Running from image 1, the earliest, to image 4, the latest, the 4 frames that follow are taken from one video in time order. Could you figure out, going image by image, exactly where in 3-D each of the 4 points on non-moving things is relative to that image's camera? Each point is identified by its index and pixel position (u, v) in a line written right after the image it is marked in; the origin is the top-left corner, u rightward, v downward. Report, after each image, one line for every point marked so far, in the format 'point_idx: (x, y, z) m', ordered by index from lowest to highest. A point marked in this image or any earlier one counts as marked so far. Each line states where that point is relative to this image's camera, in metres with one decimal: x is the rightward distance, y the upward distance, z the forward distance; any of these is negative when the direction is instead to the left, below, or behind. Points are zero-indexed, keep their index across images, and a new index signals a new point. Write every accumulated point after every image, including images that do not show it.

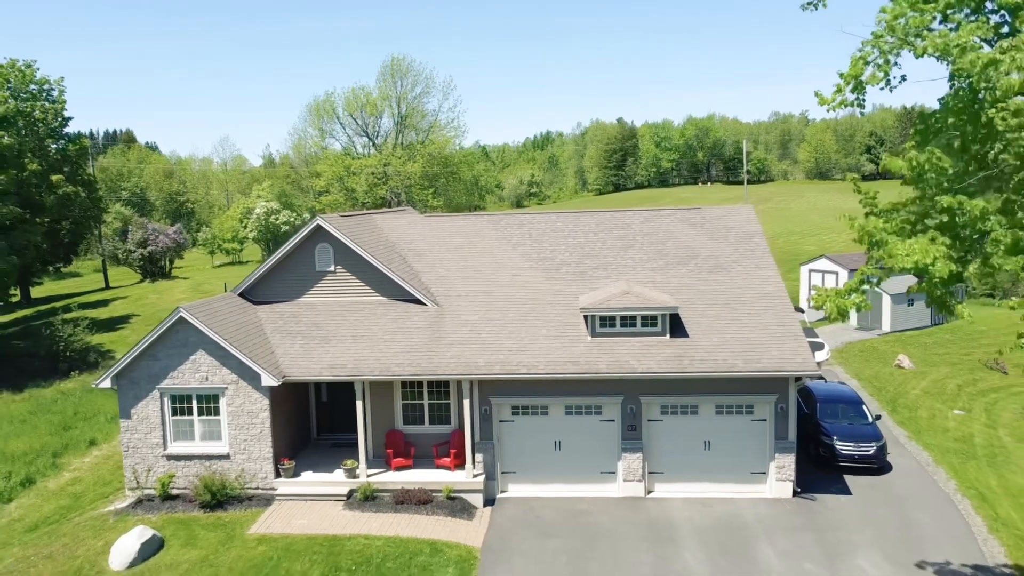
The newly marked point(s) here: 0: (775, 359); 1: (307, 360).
0: (+5.8, -1.6, +16.7) m
1: (-4.9, -1.7, +18.0) m
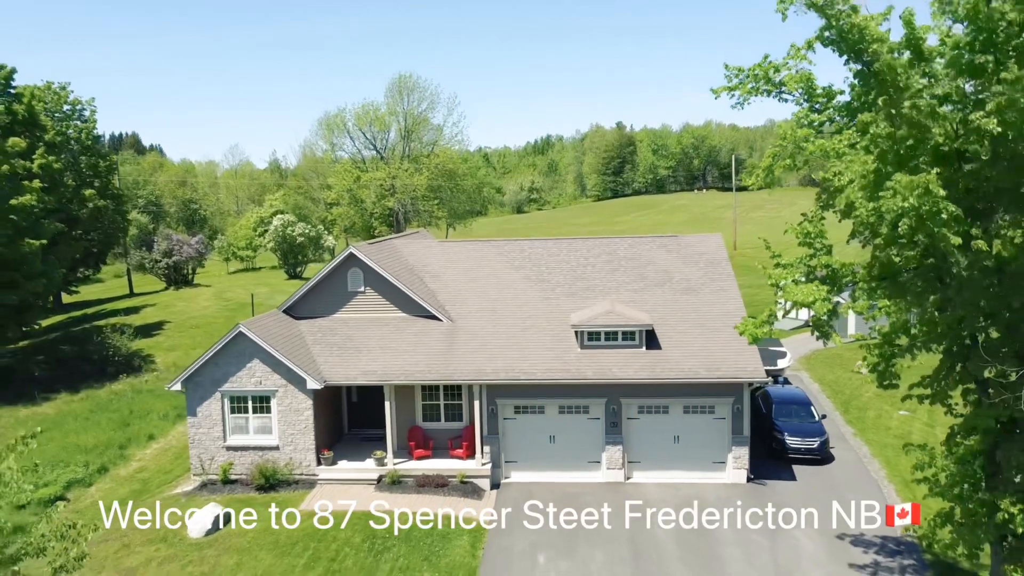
0: (+5.9, -2.1, +20.2) m
1: (-4.8, -2.2, +21.5) m
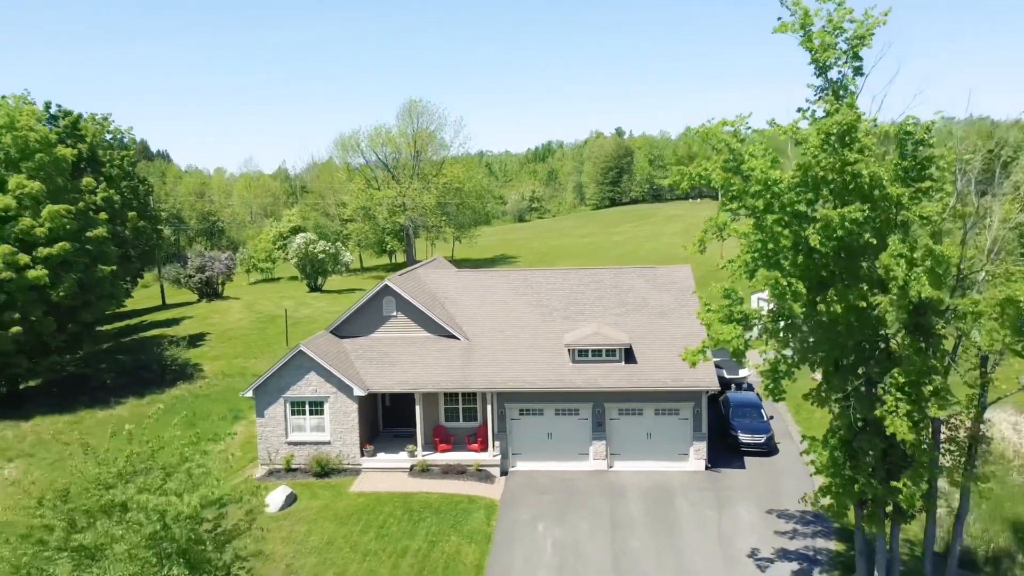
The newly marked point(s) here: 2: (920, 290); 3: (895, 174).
0: (+6.0, -3.0, +25.3) m
1: (-4.6, -3.2, +26.6) m
2: (+7.2, 0.0, +13.4) m
3: (+7.3, +2.1, +14.4) m
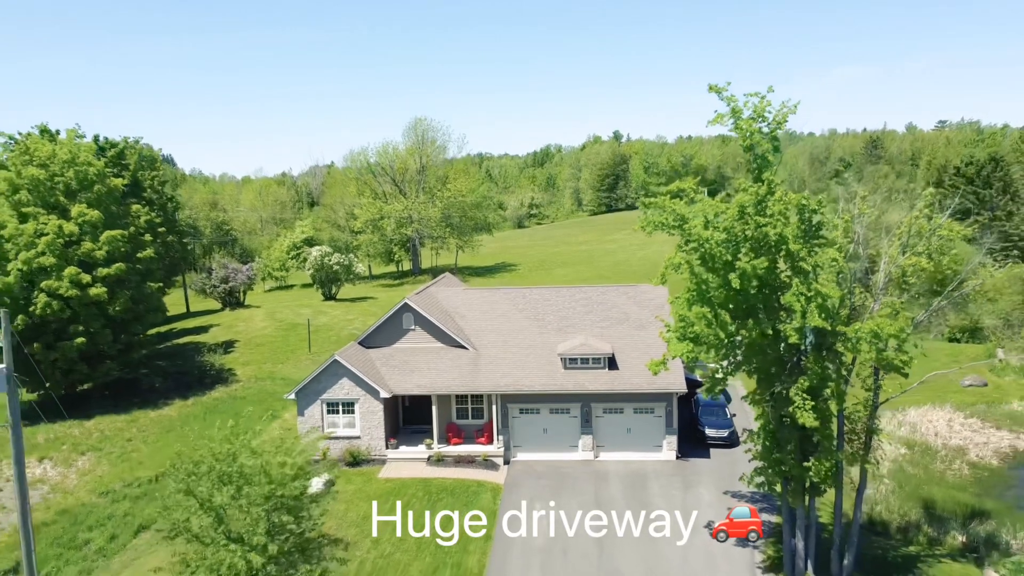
0: (+6.1, -3.8, +30.2) m
1: (-4.6, -3.9, +31.5) m
2: (+7.3, -0.8, +18.3) m
3: (+7.3, +1.4, +19.2) m
